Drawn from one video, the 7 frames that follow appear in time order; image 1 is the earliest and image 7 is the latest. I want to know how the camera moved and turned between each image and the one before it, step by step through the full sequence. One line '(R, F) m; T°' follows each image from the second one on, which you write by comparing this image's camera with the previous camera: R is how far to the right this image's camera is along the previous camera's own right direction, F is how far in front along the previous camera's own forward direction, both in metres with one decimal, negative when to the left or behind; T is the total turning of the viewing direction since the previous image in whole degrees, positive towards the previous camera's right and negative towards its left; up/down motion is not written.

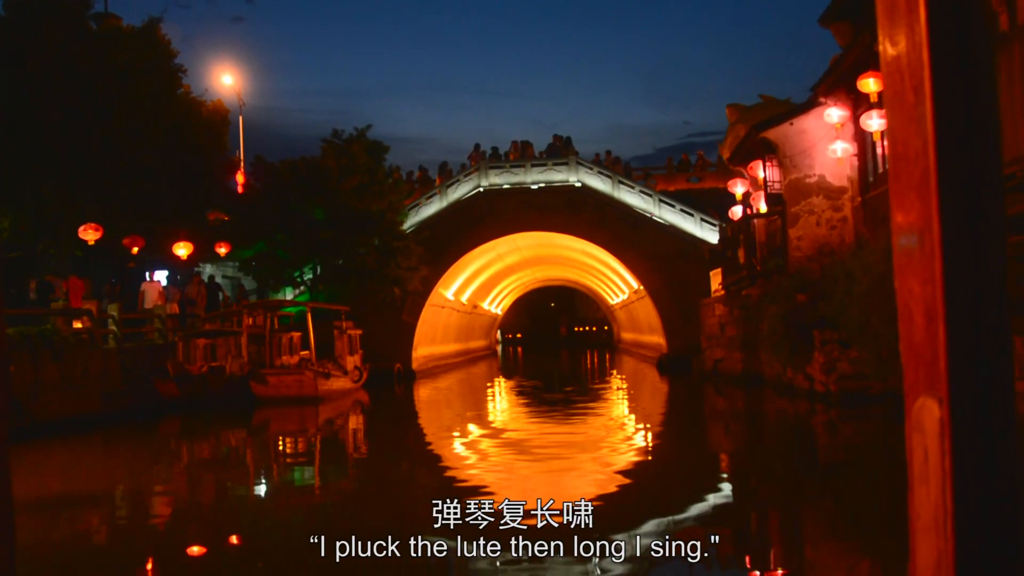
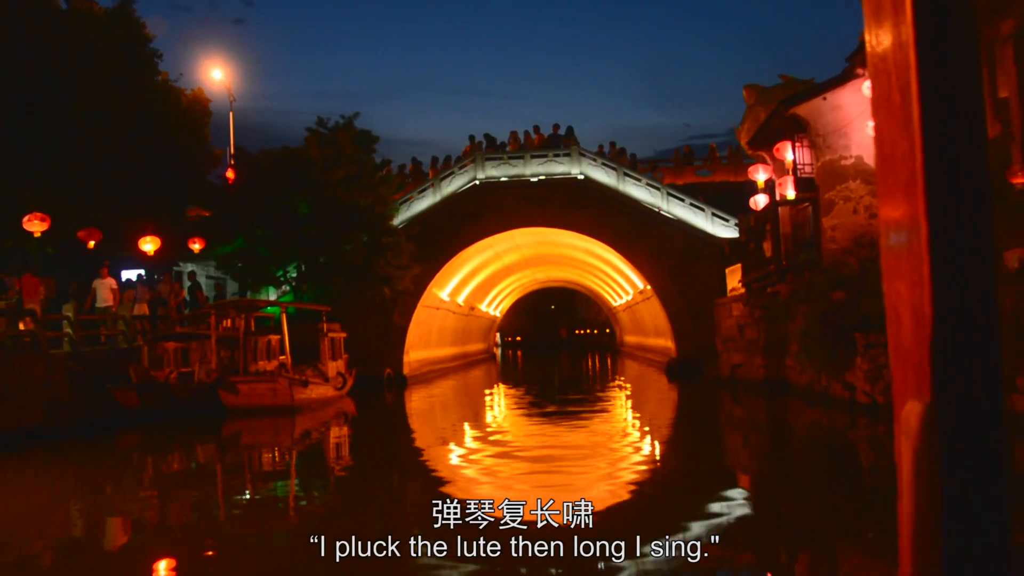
(0.0, +1.5) m; 0°
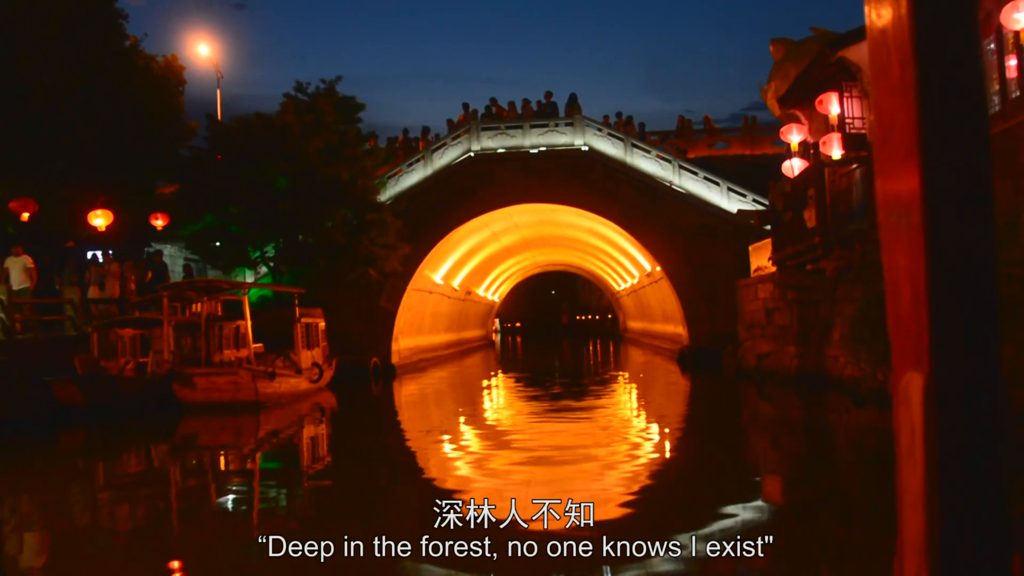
(+0.1, +1.7) m; 0°
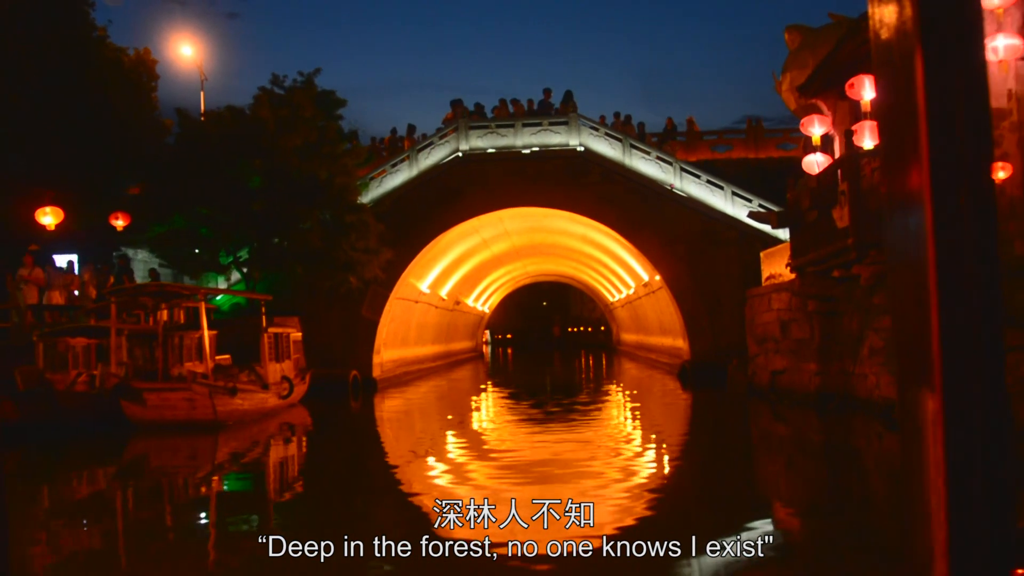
(0.0, +1.2) m; +1°
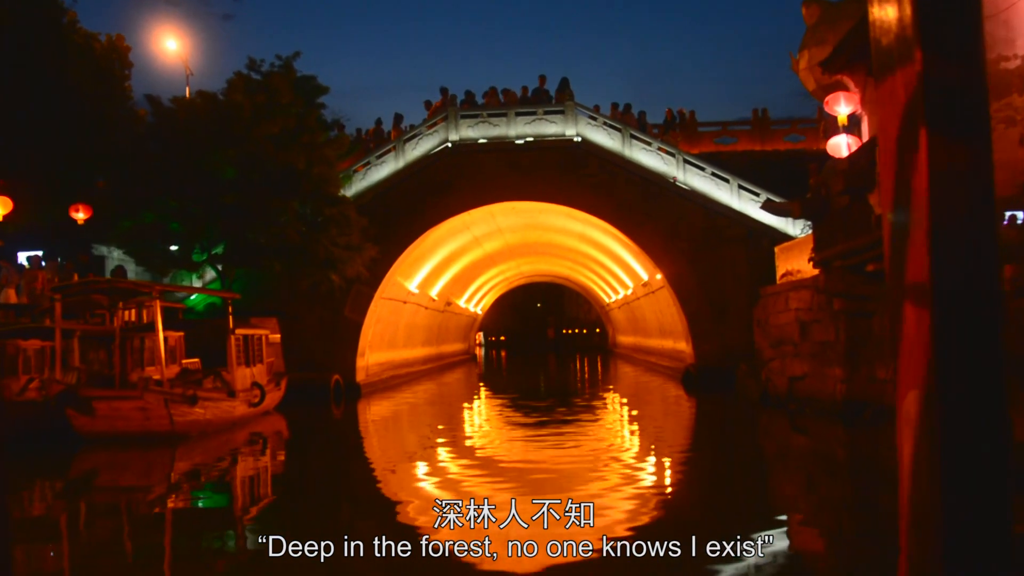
(0.0, +1.1) m; 0°
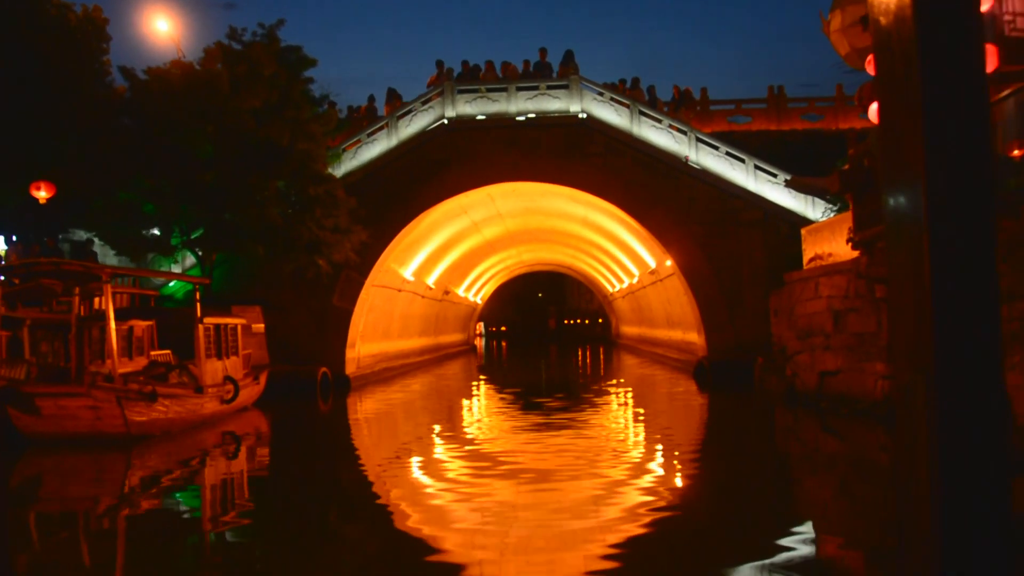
(0.0, +1.1) m; 0°
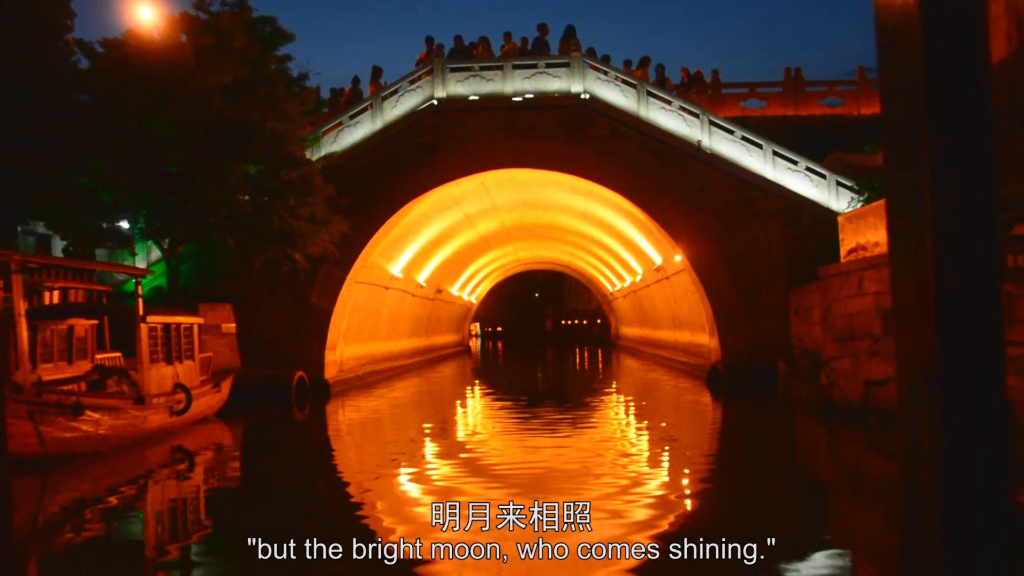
(0.0, +1.4) m; 0°
